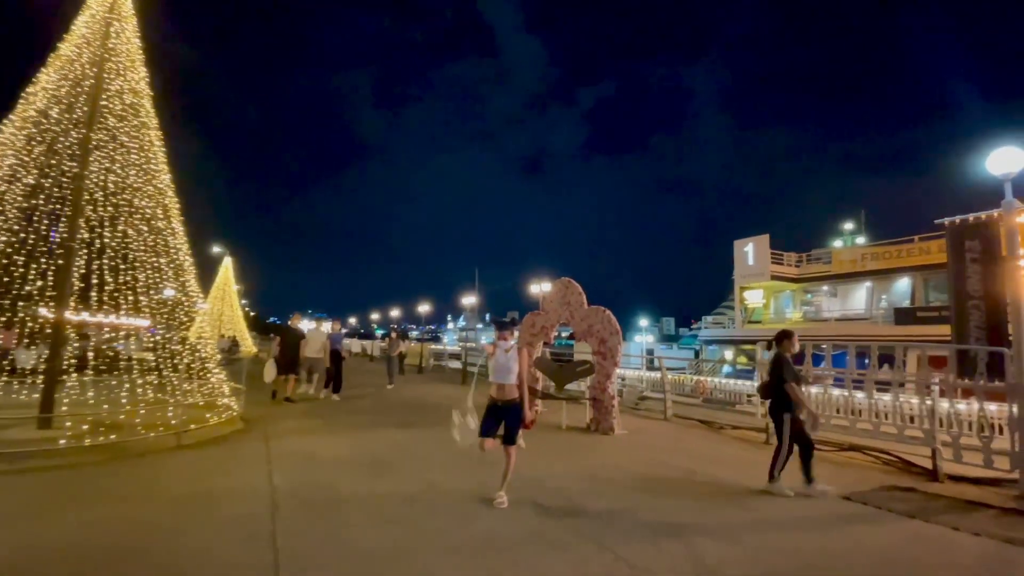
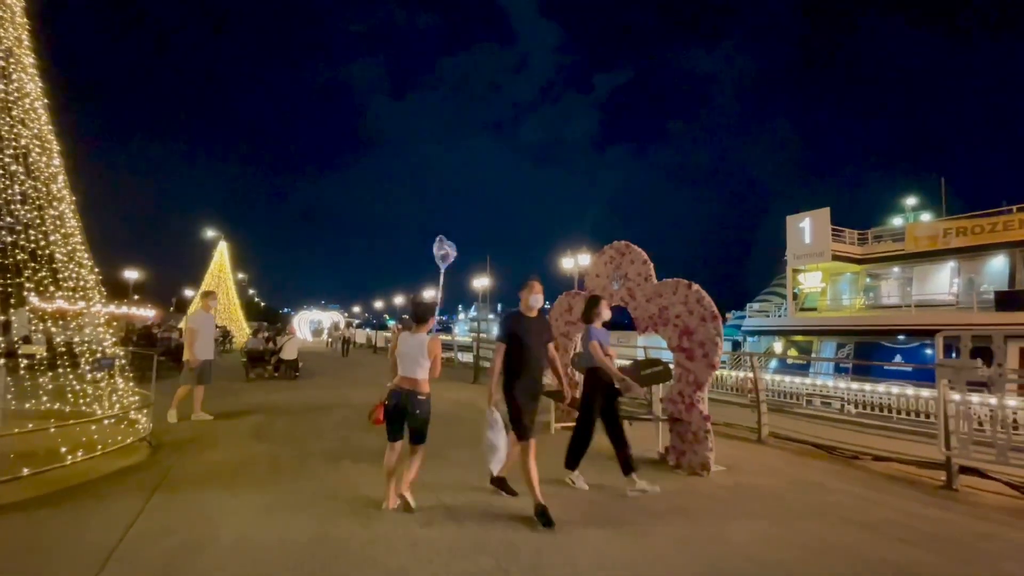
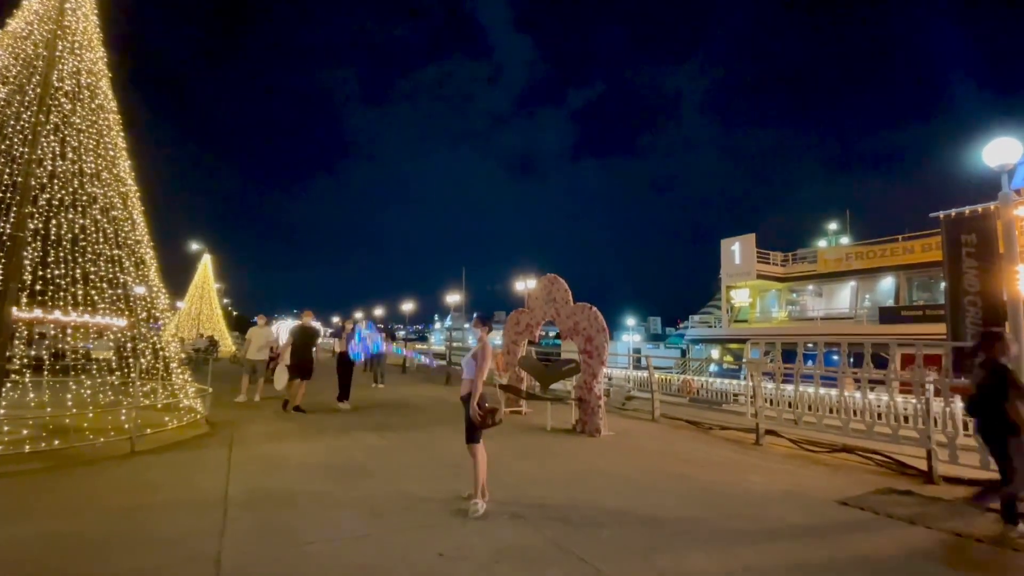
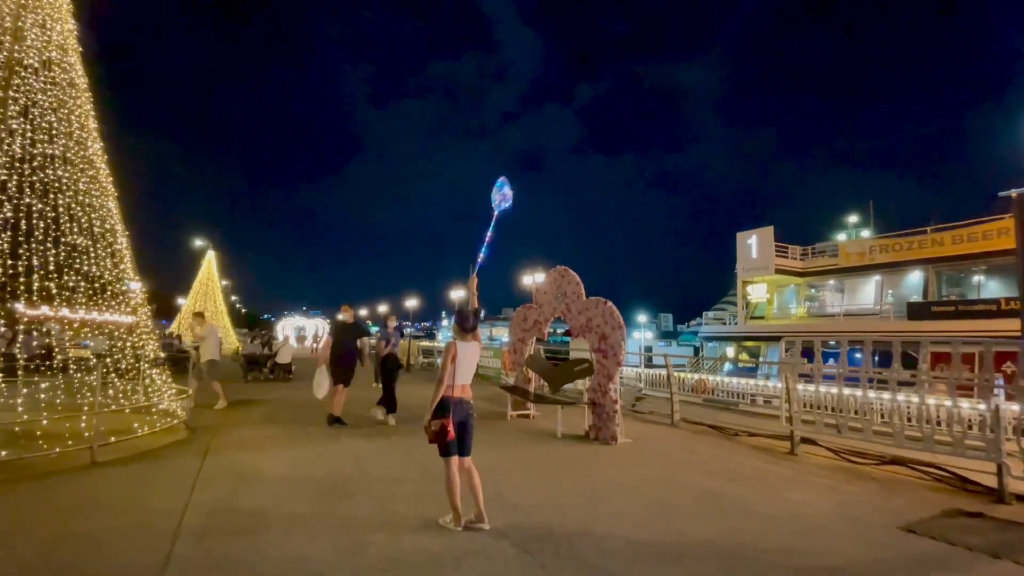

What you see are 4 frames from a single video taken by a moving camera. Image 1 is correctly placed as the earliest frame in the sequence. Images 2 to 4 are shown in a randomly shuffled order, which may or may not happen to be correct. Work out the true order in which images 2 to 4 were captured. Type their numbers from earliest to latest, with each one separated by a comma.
3, 4, 2
